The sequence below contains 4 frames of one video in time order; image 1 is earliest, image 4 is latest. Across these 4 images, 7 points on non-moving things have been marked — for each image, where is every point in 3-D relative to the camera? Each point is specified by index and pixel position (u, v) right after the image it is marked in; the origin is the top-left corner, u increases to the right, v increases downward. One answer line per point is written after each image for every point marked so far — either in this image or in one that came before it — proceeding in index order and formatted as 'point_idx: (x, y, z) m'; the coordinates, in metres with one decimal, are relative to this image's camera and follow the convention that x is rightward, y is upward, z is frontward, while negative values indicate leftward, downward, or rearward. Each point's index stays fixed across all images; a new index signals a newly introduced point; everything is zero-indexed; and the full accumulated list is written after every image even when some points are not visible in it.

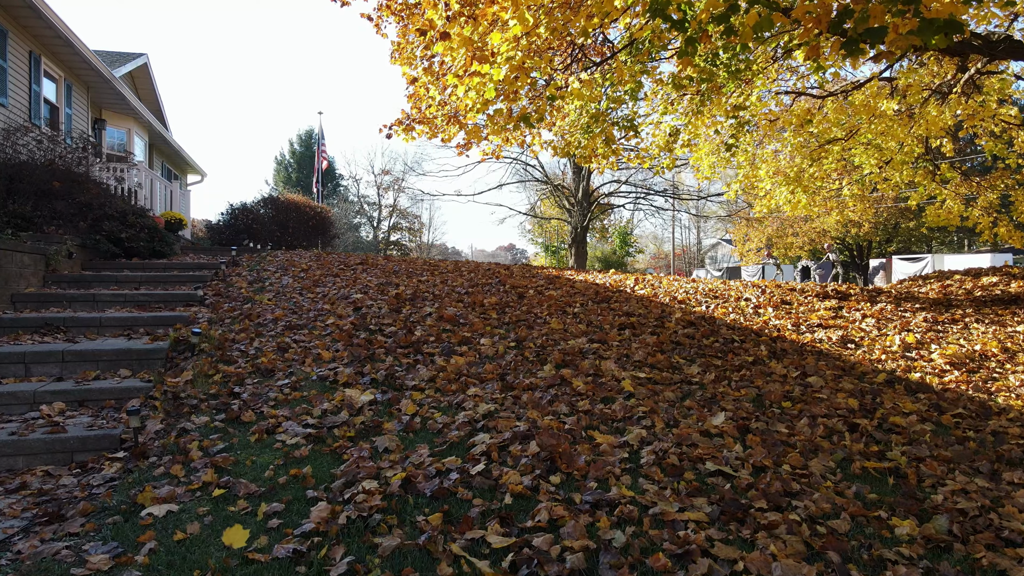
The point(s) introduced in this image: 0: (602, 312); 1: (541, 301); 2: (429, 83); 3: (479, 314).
0: (+1.0, -0.3, +5.6) m
1: (+0.3, -0.2, +5.9) m
2: (-1.4, +3.5, +8.4) m
3: (-0.4, -0.3, +5.5) m
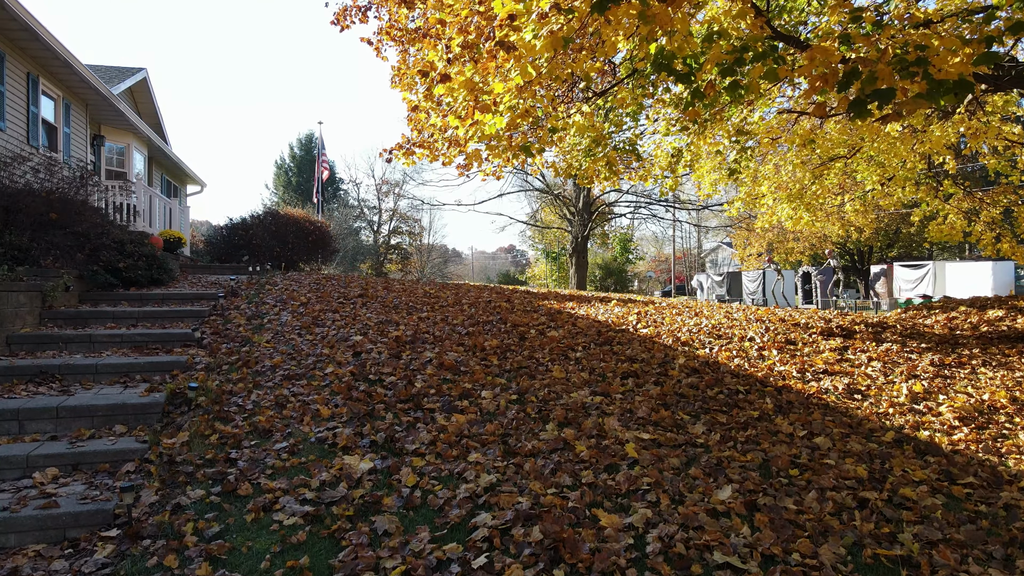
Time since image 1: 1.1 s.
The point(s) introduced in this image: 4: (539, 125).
0: (+1.0, -0.8, +5.5) m
1: (+0.4, -0.7, +5.8) m
2: (-1.4, +3.0, +8.4) m
3: (-0.3, -0.8, +5.4) m
4: (+0.4, +2.5, +7.5) m
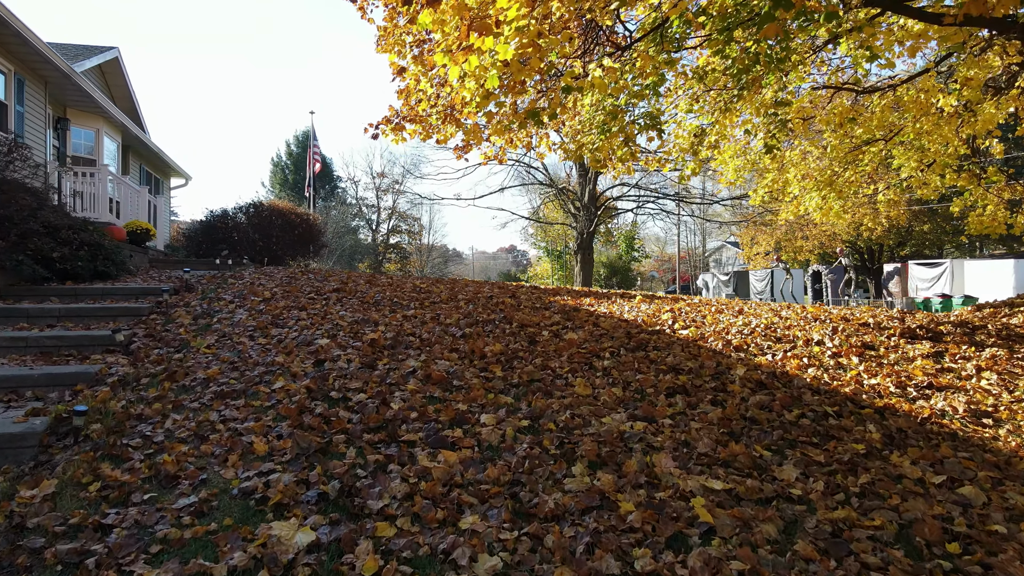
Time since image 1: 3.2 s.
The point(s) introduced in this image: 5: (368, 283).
0: (+1.1, -0.7, +4.2) m
1: (+0.4, -0.6, +4.6) m
2: (-1.3, +3.1, +7.1) m
3: (-0.3, -0.7, +4.1) m
4: (+0.5, +2.6, +6.3) m
5: (-2.2, +0.1, +7.5) m
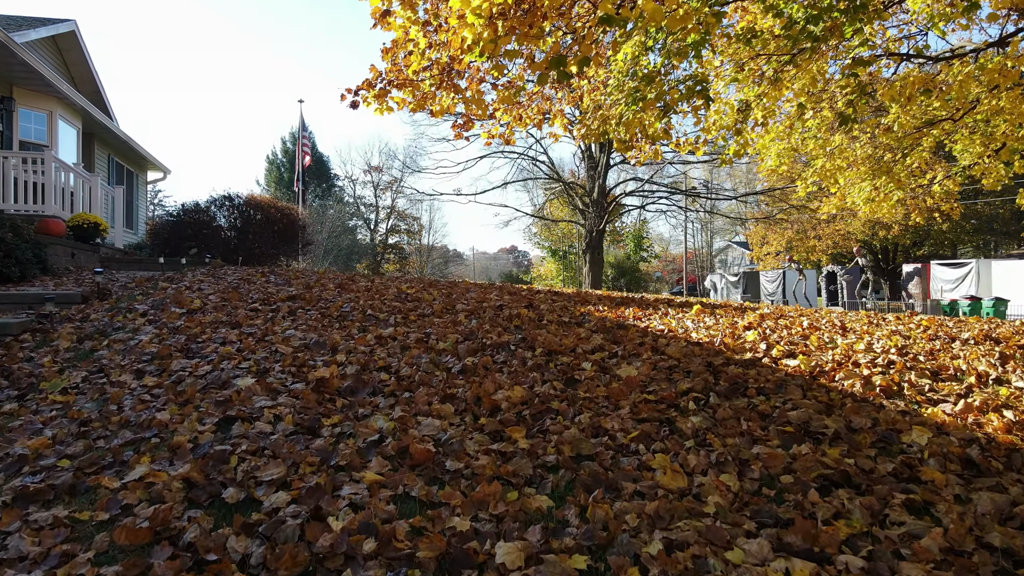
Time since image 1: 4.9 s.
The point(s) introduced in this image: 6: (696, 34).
0: (+1.3, -0.7, +2.6) m
1: (+0.6, -0.6, +2.9) m
2: (-1.2, +3.1, +5.5) m
3: (-0.1, -0.8, +2.5) m
4: (+0.6, +2.5, +4.6) m
5: (-2.0, 0.0, +5.9) m
6: (+2.3, +3.2, +6.0) m
